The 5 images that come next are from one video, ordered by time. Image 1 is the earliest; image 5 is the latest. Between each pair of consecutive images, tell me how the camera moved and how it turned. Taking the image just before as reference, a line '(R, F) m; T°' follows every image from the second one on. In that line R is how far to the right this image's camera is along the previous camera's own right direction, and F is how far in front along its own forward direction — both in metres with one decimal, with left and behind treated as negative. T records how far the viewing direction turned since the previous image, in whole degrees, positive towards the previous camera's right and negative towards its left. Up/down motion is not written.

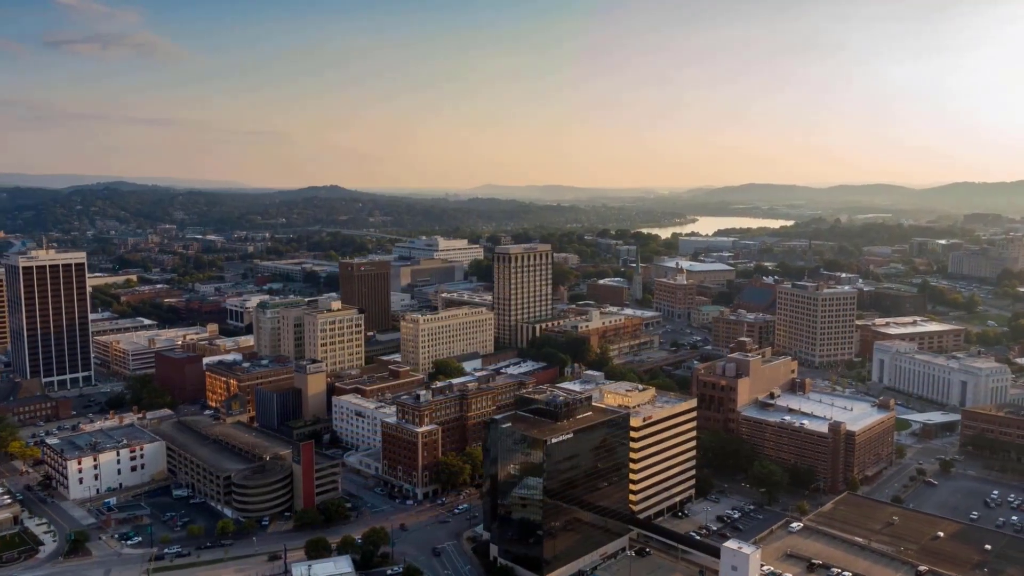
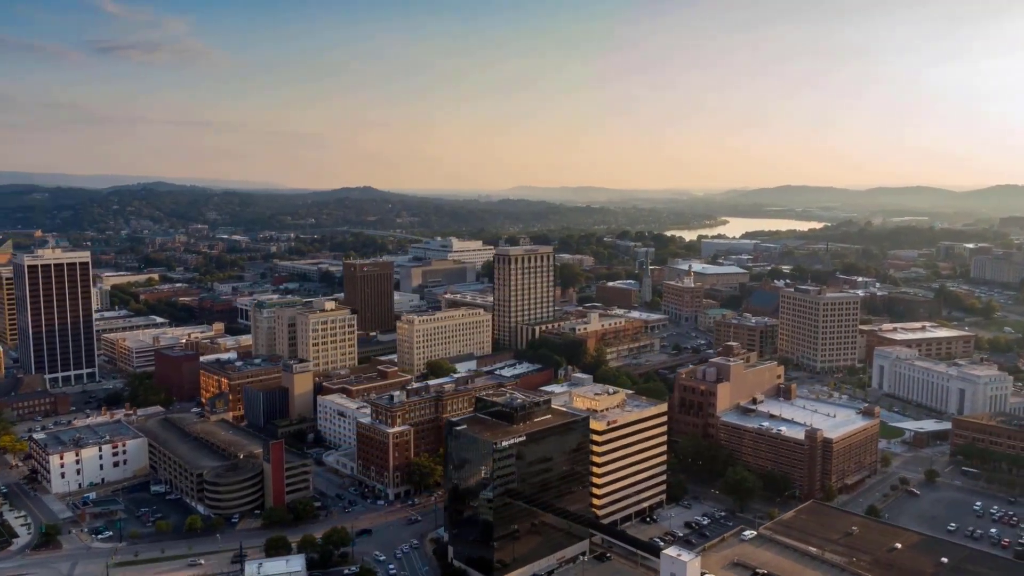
(+3.3, +0.1) m; -2°
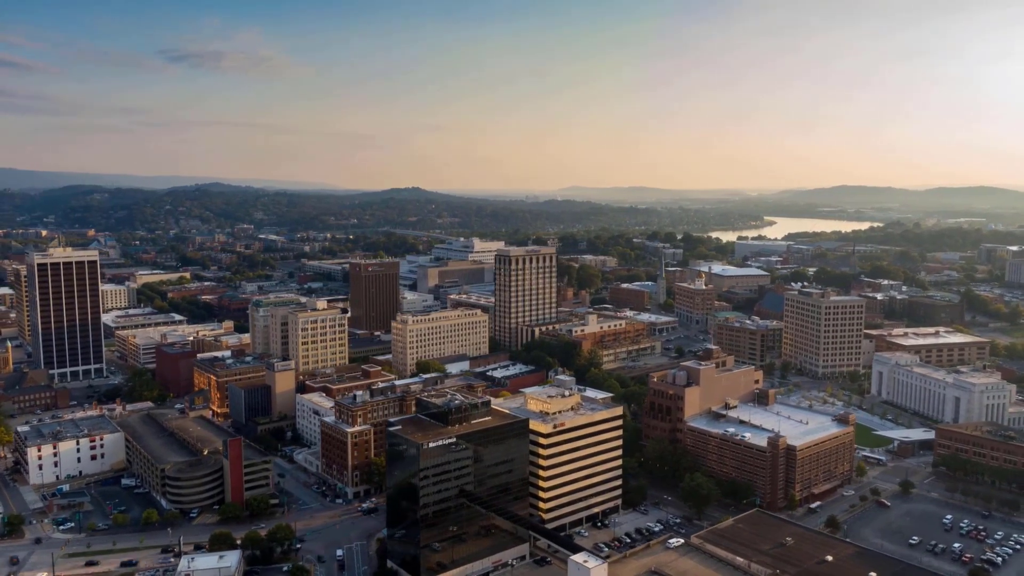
(+5.0, +0.3) m; -4°
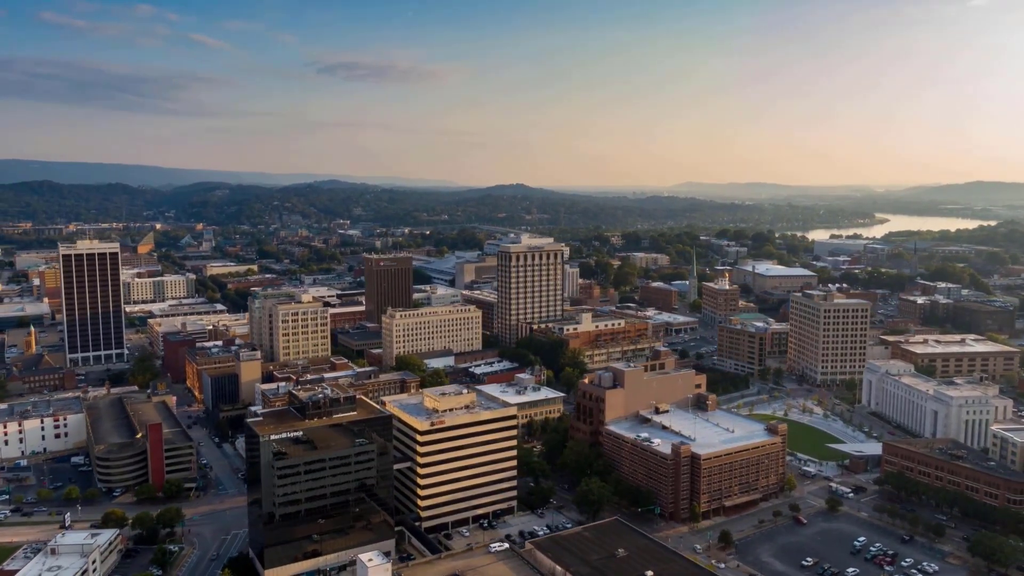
(+10.9, +1.1) m; -8°
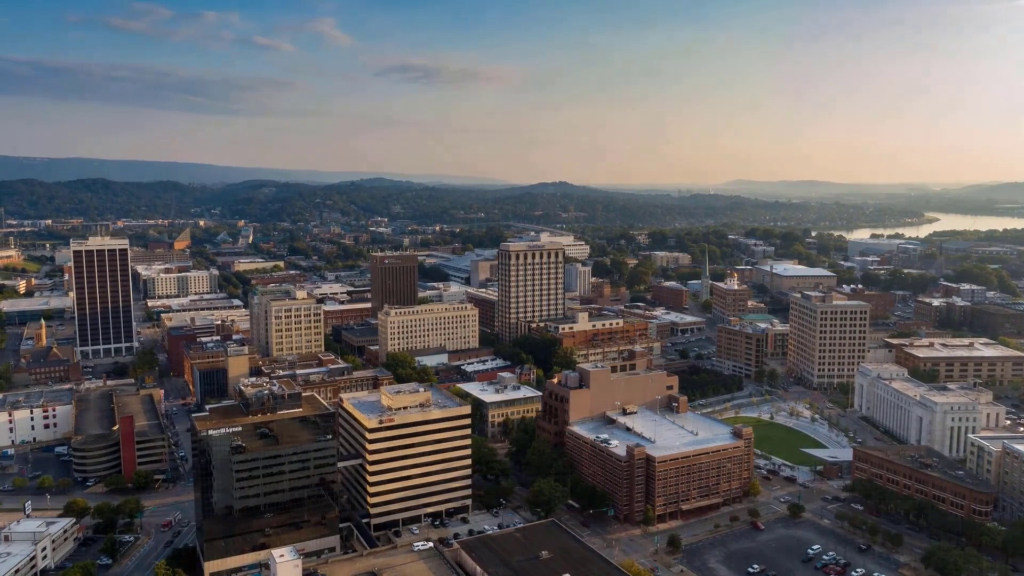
(+4.5, +0.3) m; -3°
